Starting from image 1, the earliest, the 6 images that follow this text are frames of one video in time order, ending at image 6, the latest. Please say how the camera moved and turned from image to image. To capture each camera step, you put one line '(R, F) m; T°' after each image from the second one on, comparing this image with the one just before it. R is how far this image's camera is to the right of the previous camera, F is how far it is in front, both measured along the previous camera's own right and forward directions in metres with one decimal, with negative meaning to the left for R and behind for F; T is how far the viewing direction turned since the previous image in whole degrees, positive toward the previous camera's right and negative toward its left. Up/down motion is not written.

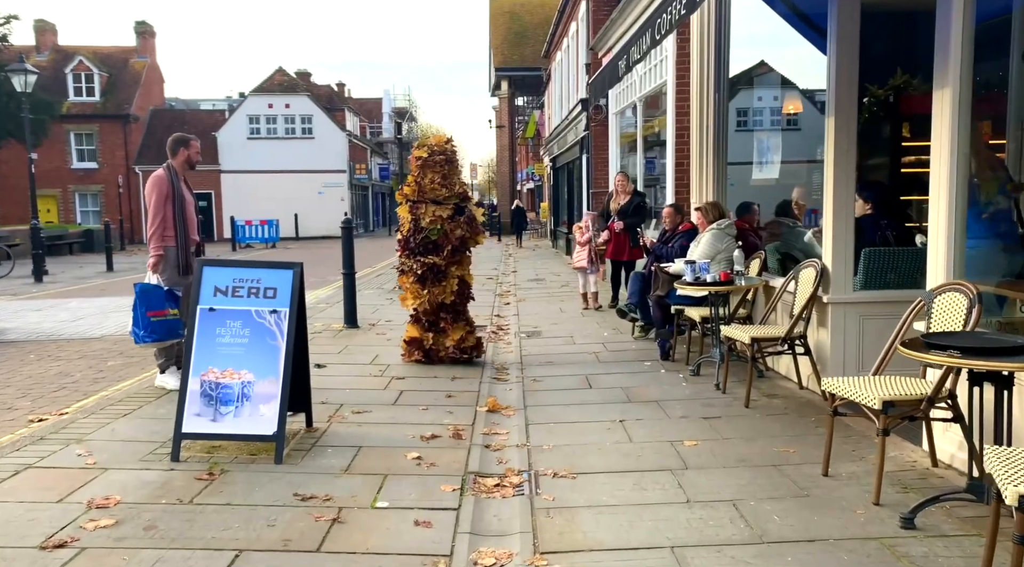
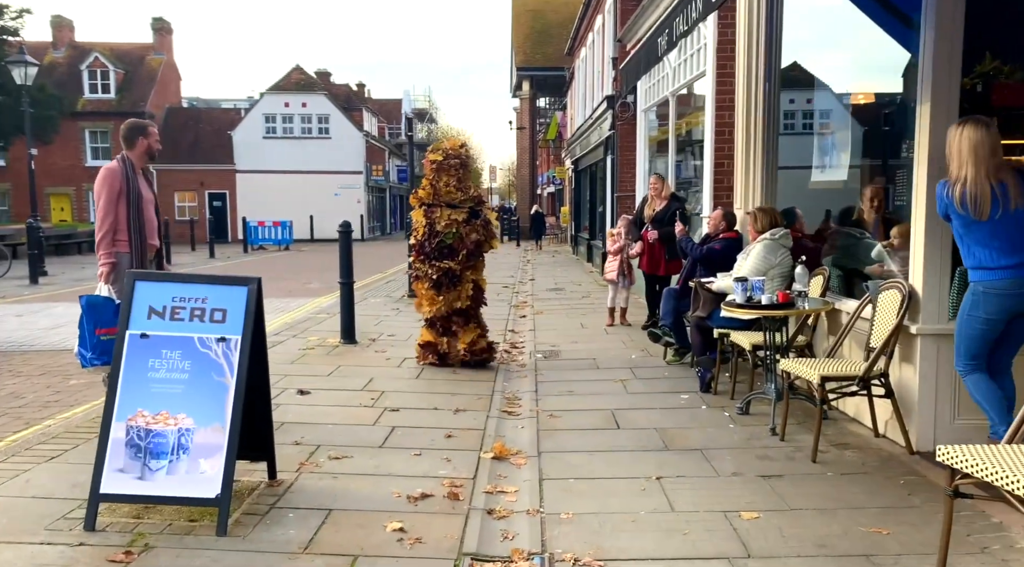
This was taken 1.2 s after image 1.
(0.0, +1.1) m; -1°
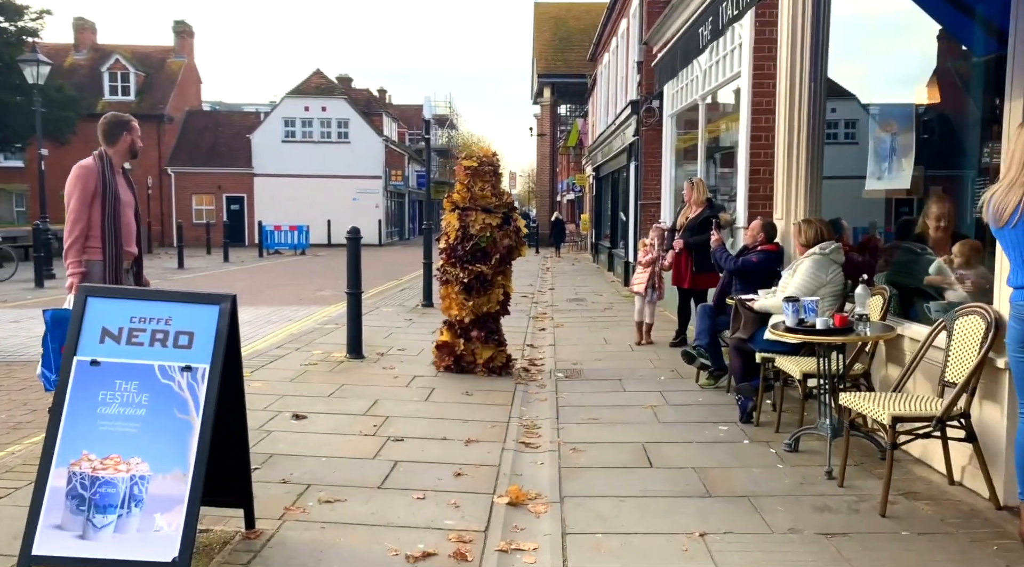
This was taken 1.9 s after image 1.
(0.0, +0.7) m; -1°
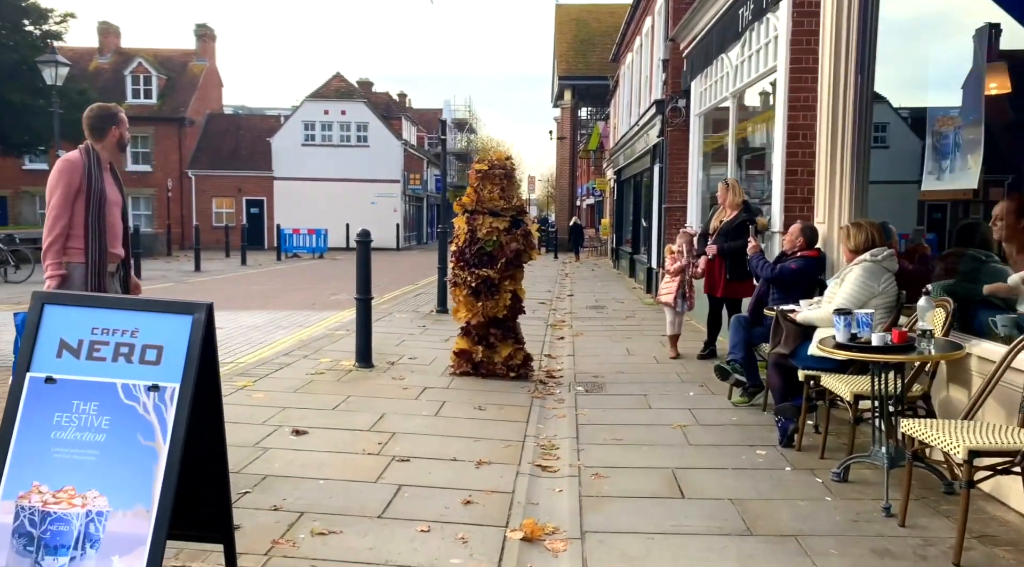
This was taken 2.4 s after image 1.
(0.0, +0.5) m; -1°
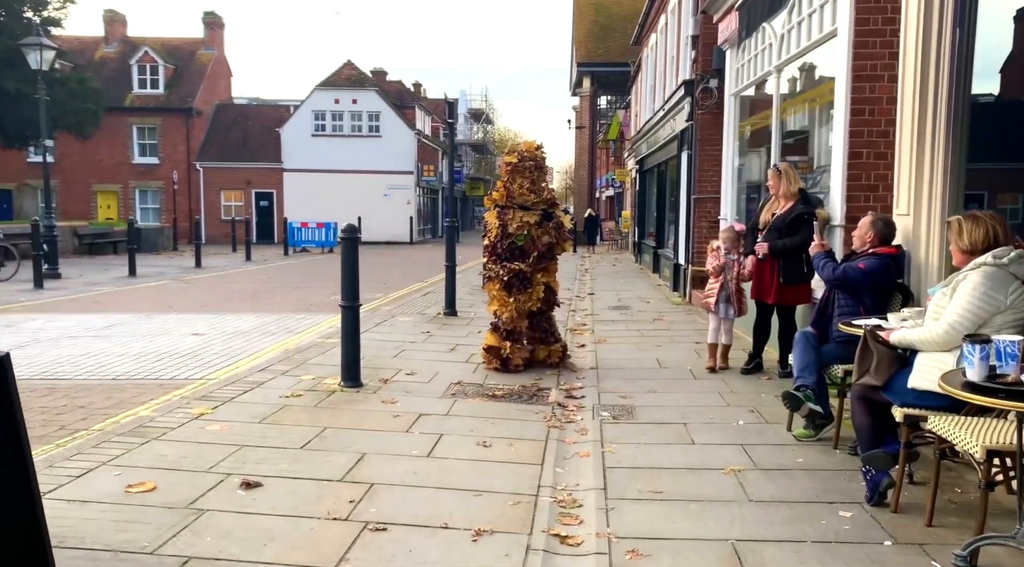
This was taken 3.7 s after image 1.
(0.0, +1.2) m; -1°
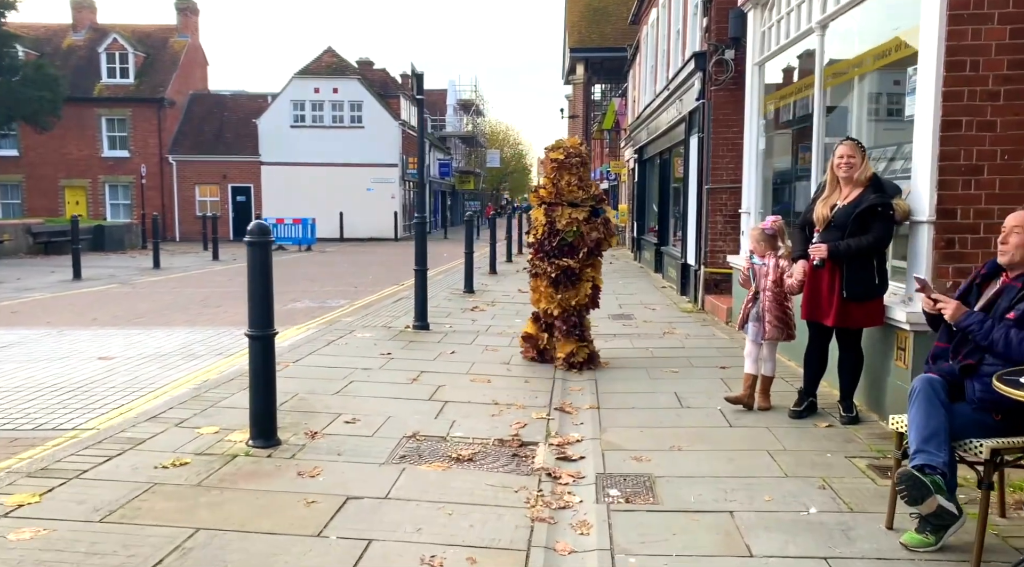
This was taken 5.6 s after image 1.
(+0.1, +1.9) m; 0°
